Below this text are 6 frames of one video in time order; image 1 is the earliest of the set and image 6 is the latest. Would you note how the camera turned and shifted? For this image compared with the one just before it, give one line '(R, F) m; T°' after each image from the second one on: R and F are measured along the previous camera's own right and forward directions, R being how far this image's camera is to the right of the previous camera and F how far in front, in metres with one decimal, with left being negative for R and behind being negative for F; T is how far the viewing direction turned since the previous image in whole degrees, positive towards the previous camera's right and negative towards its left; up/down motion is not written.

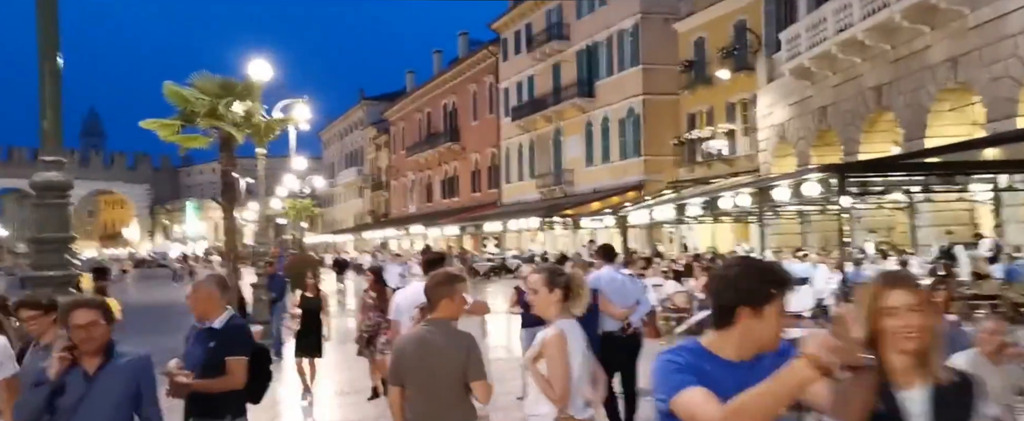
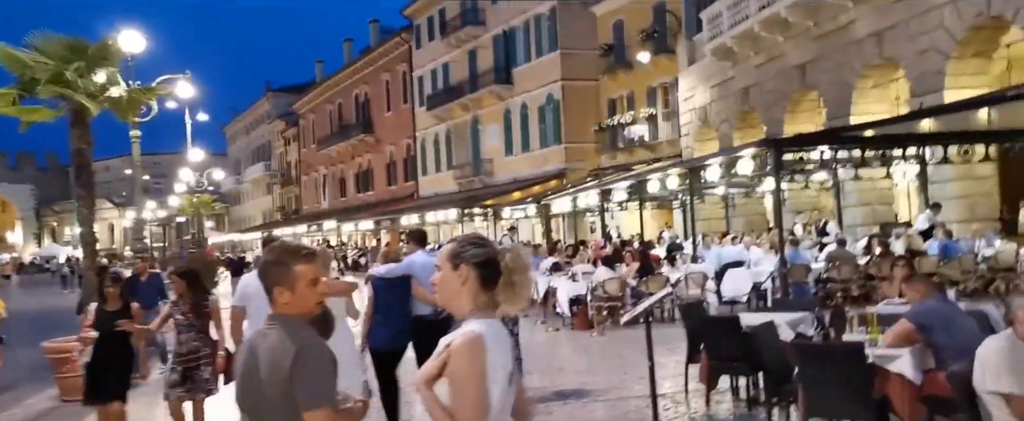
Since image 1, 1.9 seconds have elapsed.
(0.0, +1.2) m; +4°
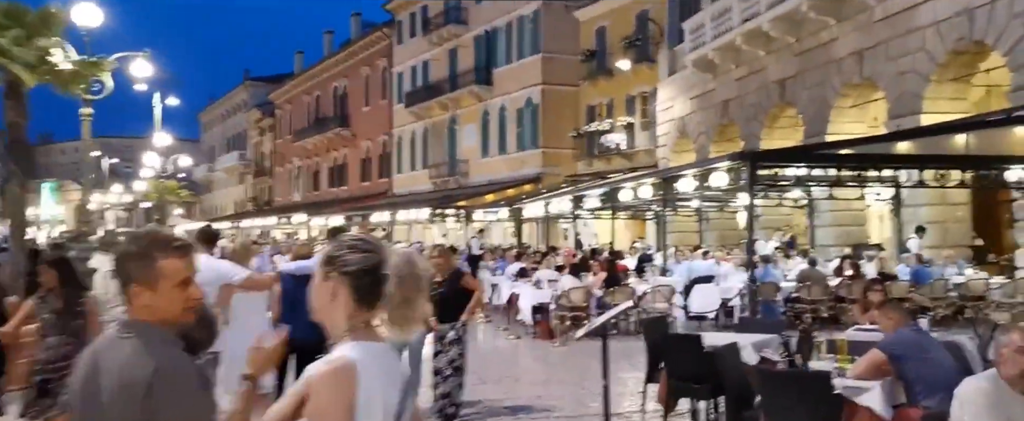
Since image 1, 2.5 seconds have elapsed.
(+0.1, +0.4) m; +1°
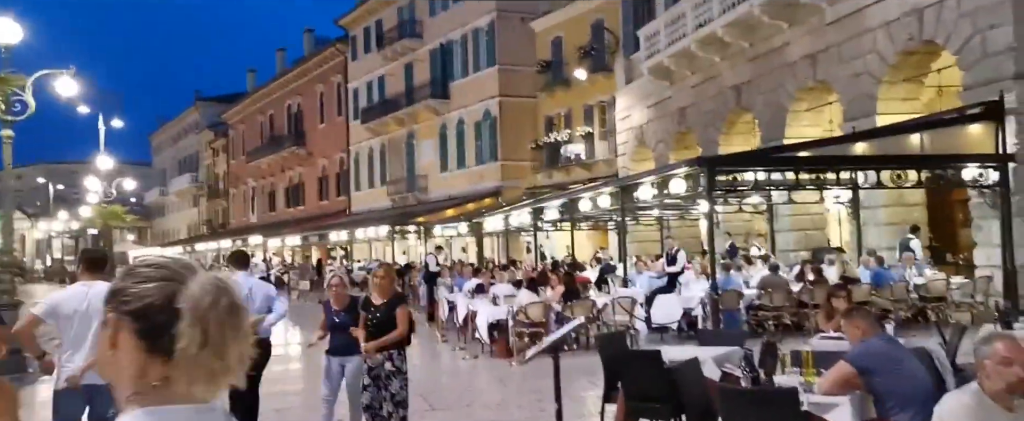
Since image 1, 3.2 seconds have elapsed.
(+0.1, +0.4) m; +2°
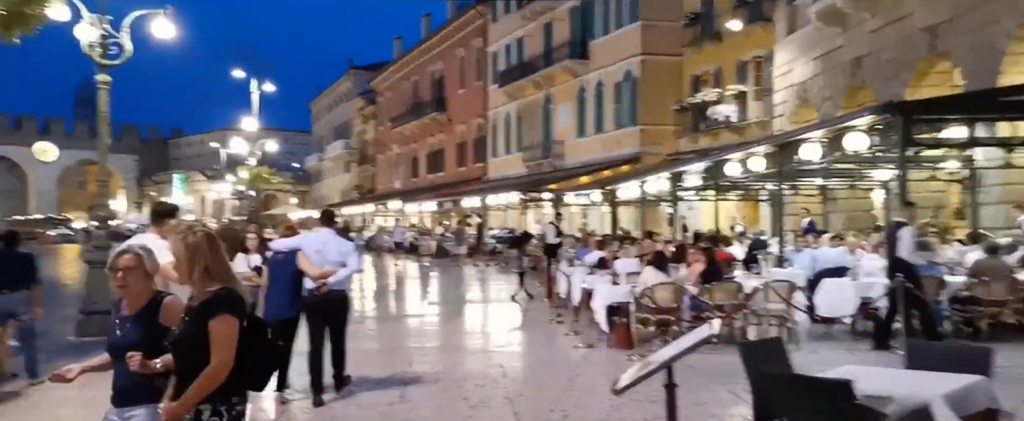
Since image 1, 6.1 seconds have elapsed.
(+0.2, +3.0) m; -7°
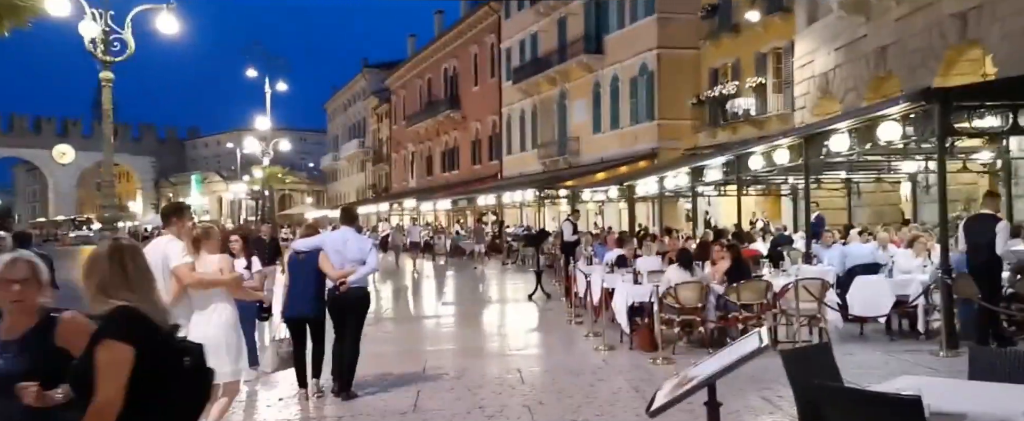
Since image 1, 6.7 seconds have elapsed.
(0.0, +0.5) m; -1°
